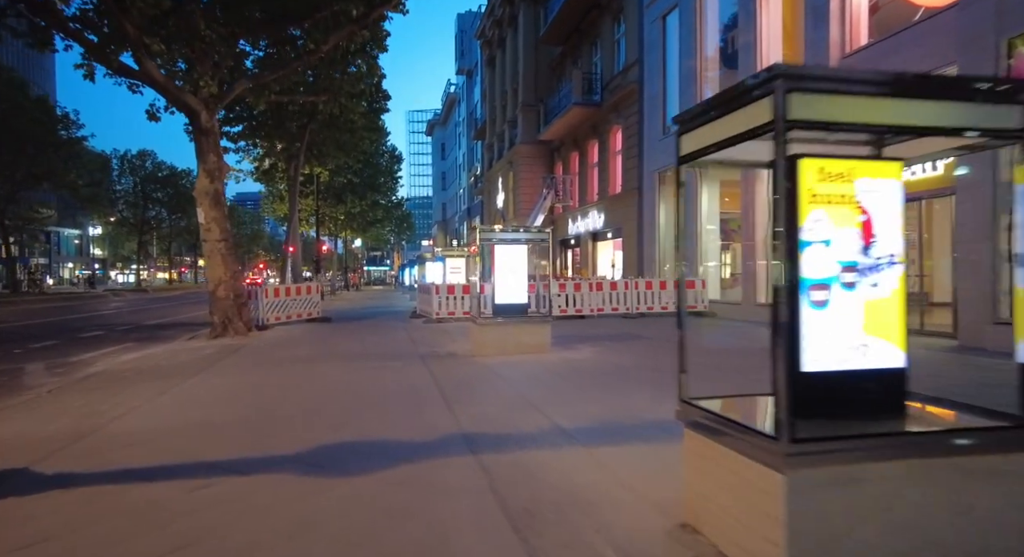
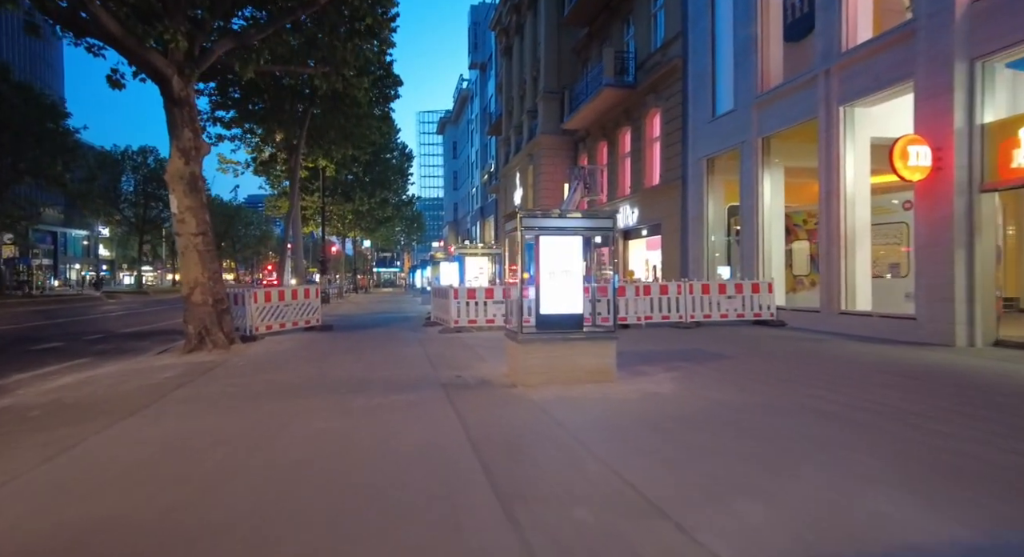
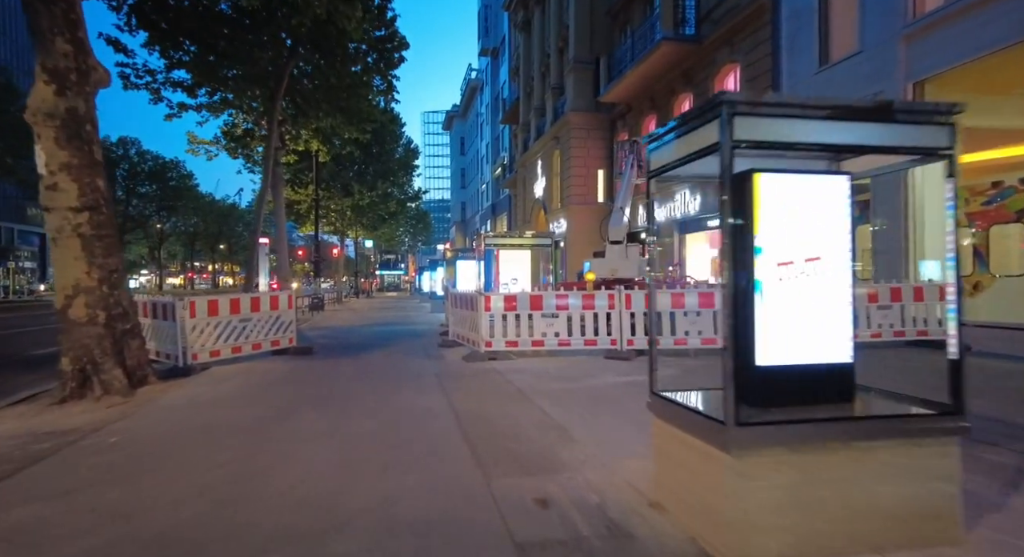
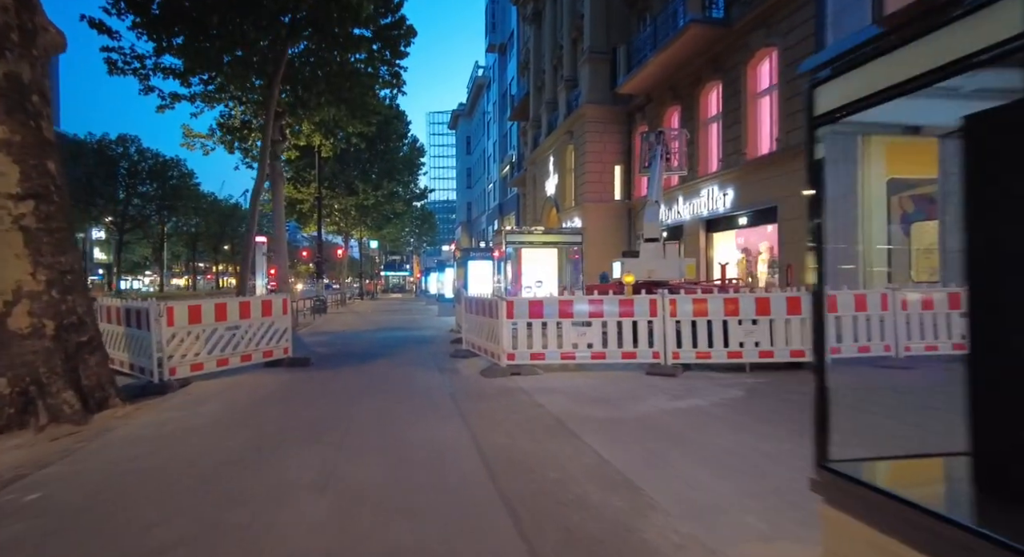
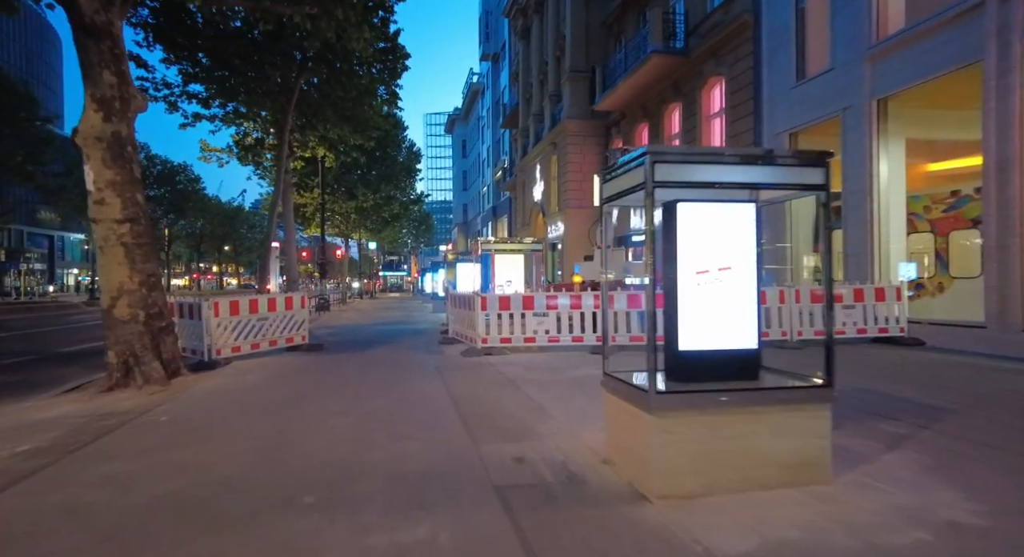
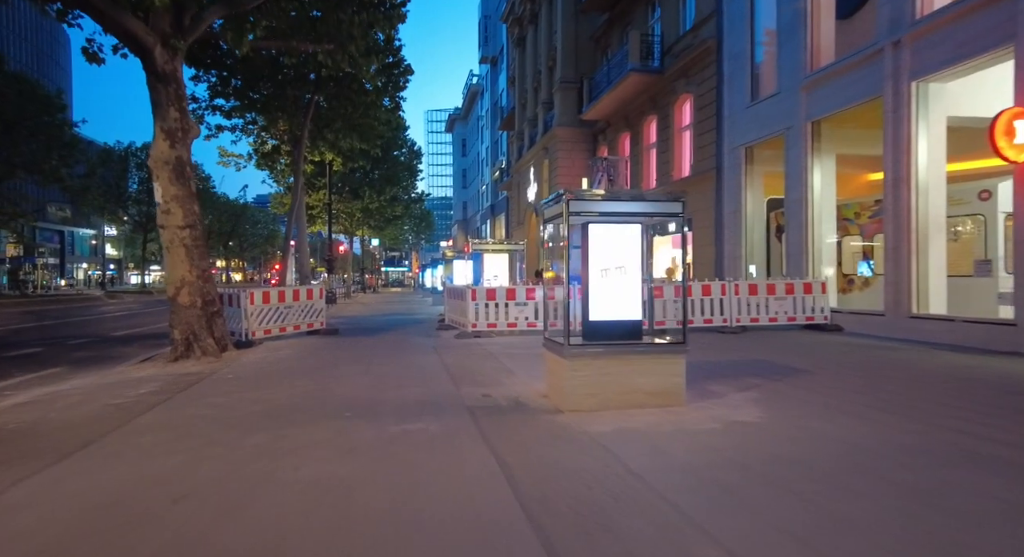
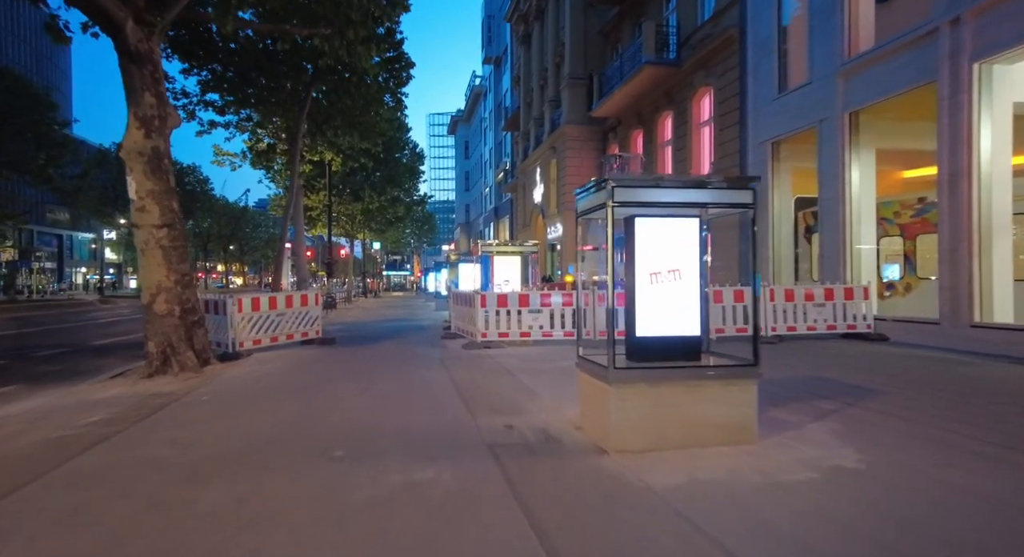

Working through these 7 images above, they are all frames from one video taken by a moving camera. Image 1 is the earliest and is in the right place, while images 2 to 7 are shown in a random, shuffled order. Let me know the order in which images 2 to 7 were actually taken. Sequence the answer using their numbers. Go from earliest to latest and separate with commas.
2, 6, 7, 5, 3, 4
